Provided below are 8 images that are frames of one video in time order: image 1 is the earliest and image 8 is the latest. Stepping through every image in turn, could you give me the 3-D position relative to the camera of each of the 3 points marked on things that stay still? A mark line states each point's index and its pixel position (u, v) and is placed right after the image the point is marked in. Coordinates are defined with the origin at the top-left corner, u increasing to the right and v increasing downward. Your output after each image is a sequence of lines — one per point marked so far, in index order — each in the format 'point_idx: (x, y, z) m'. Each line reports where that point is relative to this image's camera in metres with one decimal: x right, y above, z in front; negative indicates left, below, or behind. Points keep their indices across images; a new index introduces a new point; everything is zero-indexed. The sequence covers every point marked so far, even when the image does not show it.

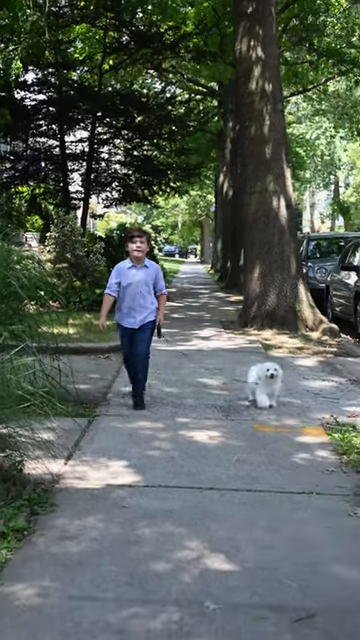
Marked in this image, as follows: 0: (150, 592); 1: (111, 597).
0: (-0.1, -0.8, +3.2) m
1: (-0.2, -0.8, +3.2) m
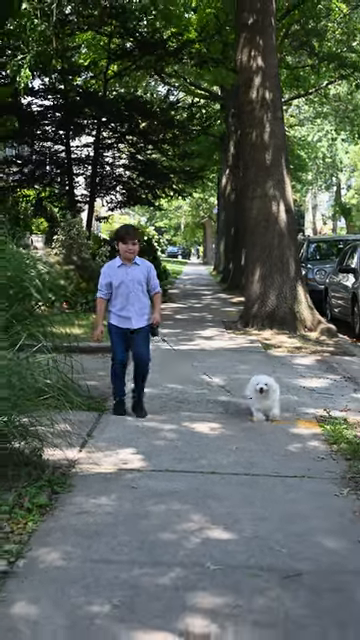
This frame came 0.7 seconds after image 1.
0: (-0.1, -0.8, +3.7) m
1: (-0.2, -0.8, +3.7) m
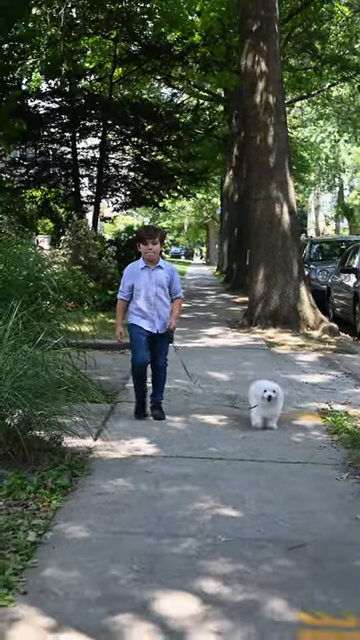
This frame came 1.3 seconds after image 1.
0: (0.0, -0.7, +4.1) m
1: (-0.1, -0.7, +4.0) m
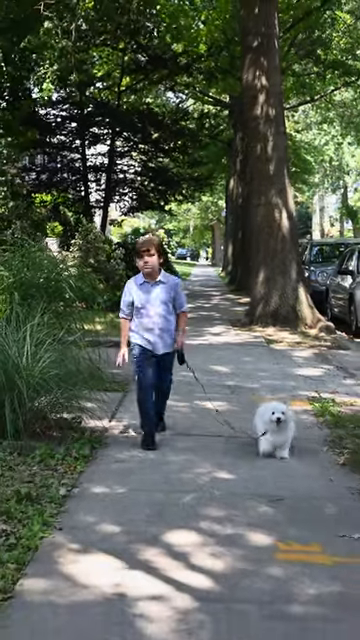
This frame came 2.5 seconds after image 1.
0: (0.0, -0.7, +5.0) m
1: (-0.1, -0.7, +4.9) m
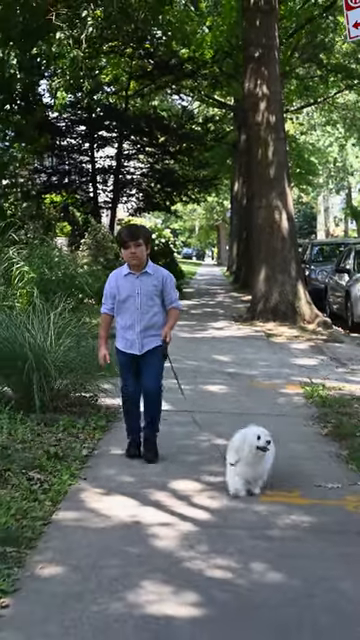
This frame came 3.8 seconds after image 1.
0: (0.0, -0.7, +5.8) m
1: (-0.1, -0.7, +5.8) m
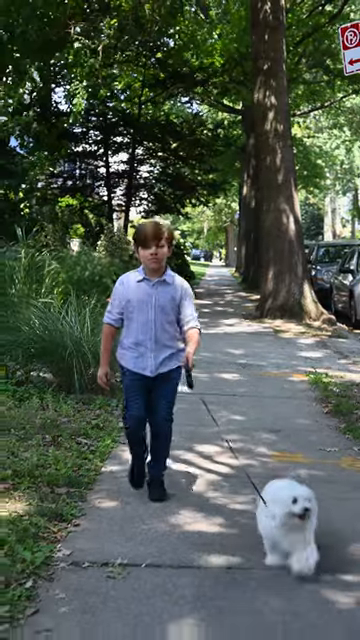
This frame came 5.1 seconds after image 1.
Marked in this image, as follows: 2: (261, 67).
0: (+0.1, -0.6, +6.8) m
1: (0.0, -0.6, +6.7) m
2: (+1.1, +3.4, +15.7) m
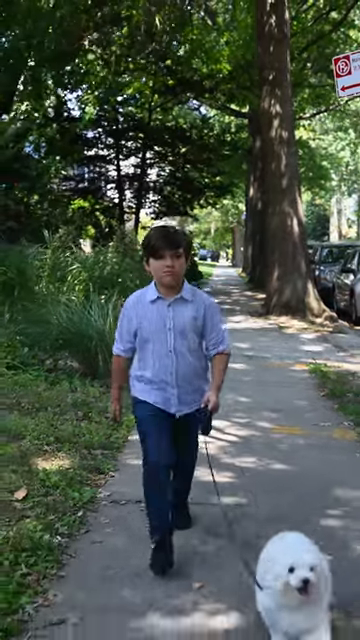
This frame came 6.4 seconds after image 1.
0: (+0.2, -0.6, +7.8) m
1: (+0.1, -0.6, +7.7) m
2: (+1.2, +3.5, +16.7) m
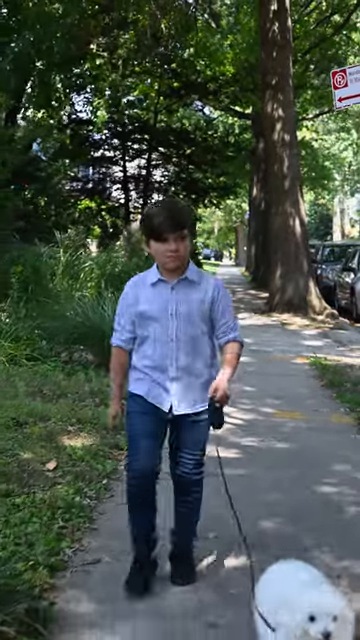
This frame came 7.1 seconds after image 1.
0: (+0.3, -0.5, +8.3) m
1: (+0.2, -0.5, +8.3) m
2: (+1.3, +3.5, +17.2) m
